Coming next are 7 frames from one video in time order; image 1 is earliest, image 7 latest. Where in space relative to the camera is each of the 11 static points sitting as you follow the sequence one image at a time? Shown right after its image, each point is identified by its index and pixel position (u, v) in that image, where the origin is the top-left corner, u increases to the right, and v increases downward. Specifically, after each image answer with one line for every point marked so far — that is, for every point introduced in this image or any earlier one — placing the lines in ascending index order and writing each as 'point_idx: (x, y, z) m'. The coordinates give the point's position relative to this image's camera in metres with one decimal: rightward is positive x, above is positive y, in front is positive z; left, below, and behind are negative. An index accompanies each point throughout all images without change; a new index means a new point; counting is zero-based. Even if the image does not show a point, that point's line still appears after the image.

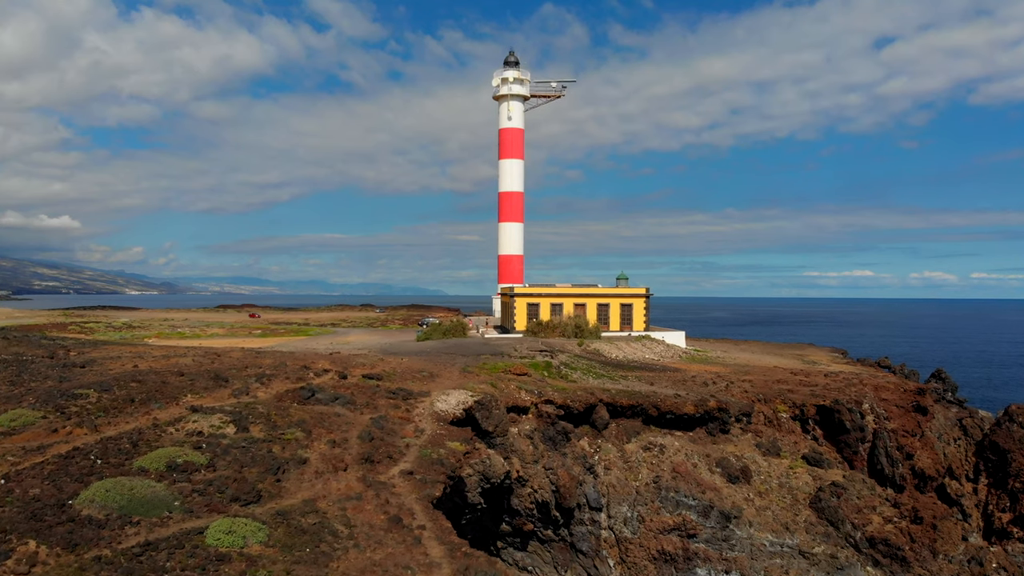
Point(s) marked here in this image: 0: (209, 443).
0: (-7.8, -4.0, +17.0) m
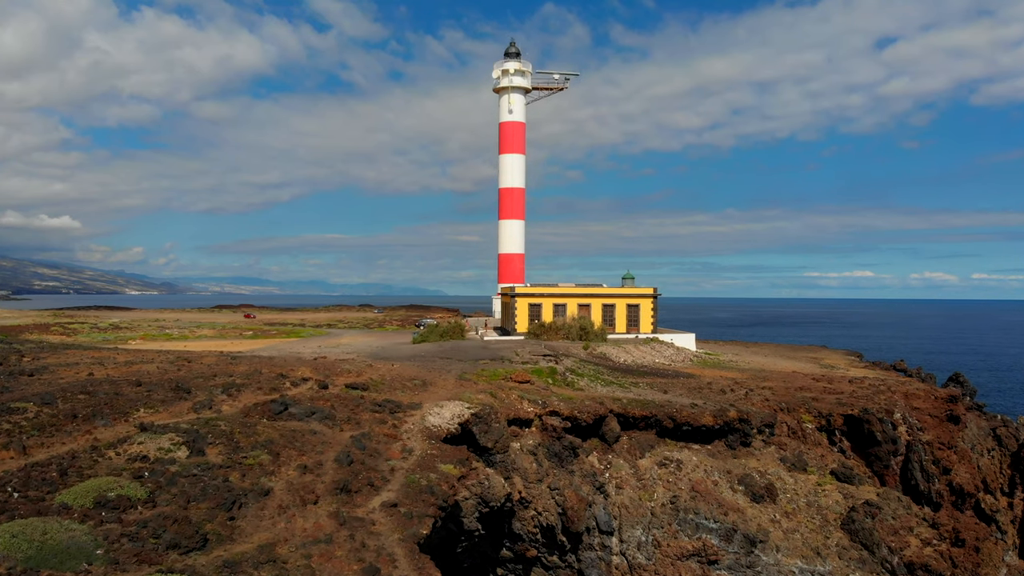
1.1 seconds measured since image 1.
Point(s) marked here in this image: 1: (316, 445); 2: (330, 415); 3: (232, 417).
0: (-7.7, -3.9, +14.3) m
1: (-5.2, -4.1, +17.4) m
2: (-5.3, -3.7, +19.3) m
3: (-7.7, -3.5, +18.1) m
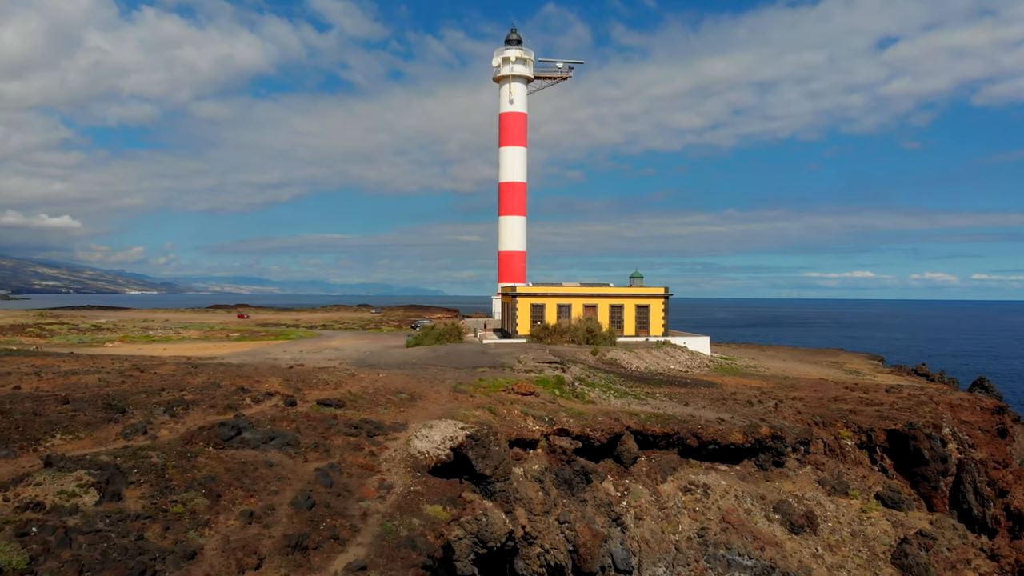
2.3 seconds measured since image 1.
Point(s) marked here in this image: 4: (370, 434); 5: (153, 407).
0: (-7.7, -3.9, +10.8) m
1: (-5.1, -4.0, +13.9) m
2: (-5.2, -3.7, +15.9) m
3: (-7.6, -3.5, +14.7) m
4: (-3.7, -3.7, +17.1) m
5: (-9.2, -3.1, +17.0) m
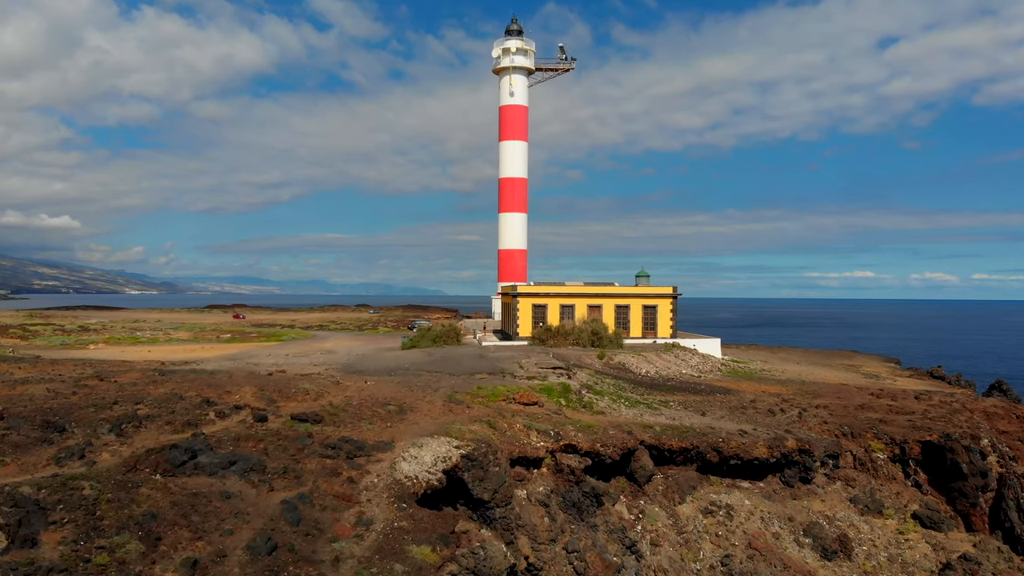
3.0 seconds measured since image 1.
0: (-7.6, -3.9, +8.5) m
1: (-5.0, -4.0, +11.6) m
2: (-5.2, -3.6, +13.6) m
3: (-7.6, -3.5, +12.4) m
4: (-3.6, -3.7, +14.8) m
5: (-9.2, -3.0, +14.8) m
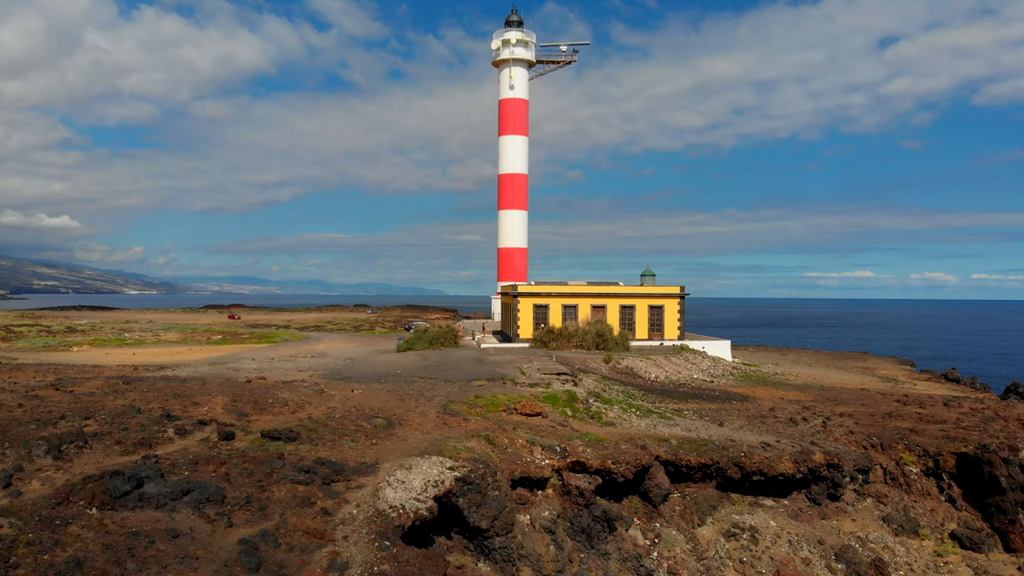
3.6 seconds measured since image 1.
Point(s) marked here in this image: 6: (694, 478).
0: (-7.6, -3.8, +6.5) m
1: (-5.0, -4.0, +9.6) m
2: (-5.1, -3.6, +11.6) m
3: (-7.5, -3.4, +10.4) m
4: (-3.6, -3.7, +12.8) m
5: (-9.1, -3.0, +12.8) m
6: (+5.3, -5.6, +19.4) m
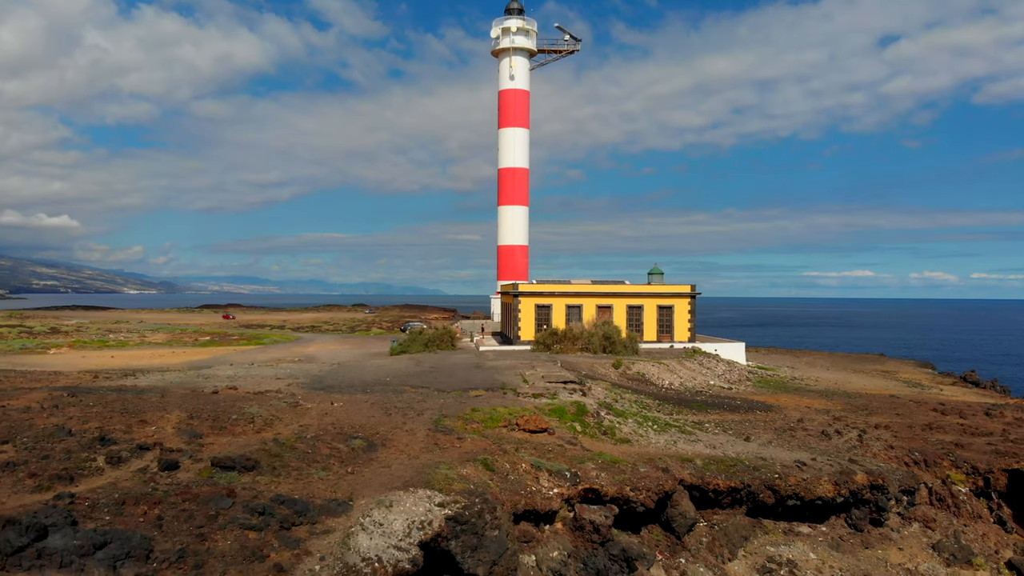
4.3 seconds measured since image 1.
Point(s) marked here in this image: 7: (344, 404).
0: (-7.5, -3.8, +4.1) m
1: (-5.0, -4.0, +7.2) m
2: (-5.1, -3.6, +9.1) m
3: (-7.5, -3.4, +7.9) m
4: (-3.5, -3.7, +10.3) m
5: (-9.1, -3.0, +10.3) m
6: (+5.4, -5.5, +16.9) m
7: (-4.5, -3.2, +18.1) m
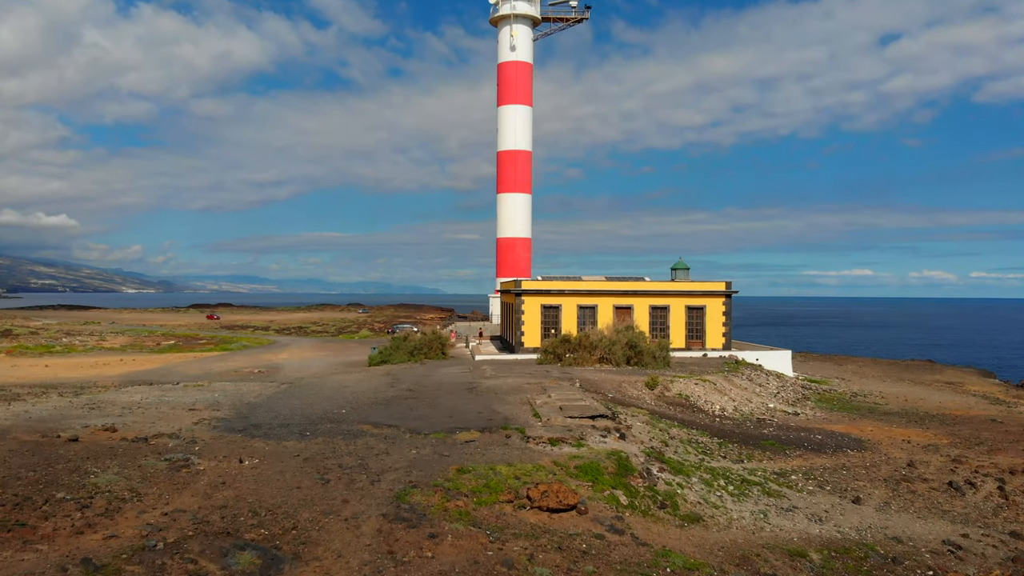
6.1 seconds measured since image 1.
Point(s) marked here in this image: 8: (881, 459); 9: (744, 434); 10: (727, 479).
0: (-7.4, -3.7, -2.3) m
1: (-4.8, -3.9, +0.8) m
2: (-4.9, -3.5, +2.8) m
3: (-7.3, -3.3, +1.6) m
4: (-3.4, -3.6, +4.0) m
5: (-8.9, -2.9, +4.0) m
6: (+5.5, -5.4, +10.6) m
7: (-4.4, -3.1, +11.8) m
8: (+9.8, -4.5, +17.7) m
9: (+6.4, -4.0, +18.2) m
10: (+4.5, -4.0, +13.9) m
